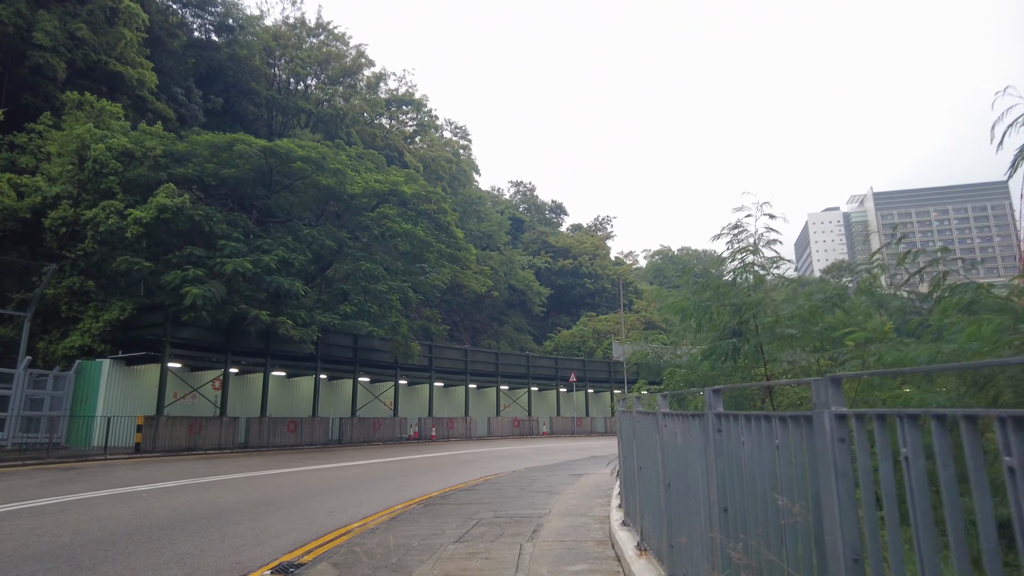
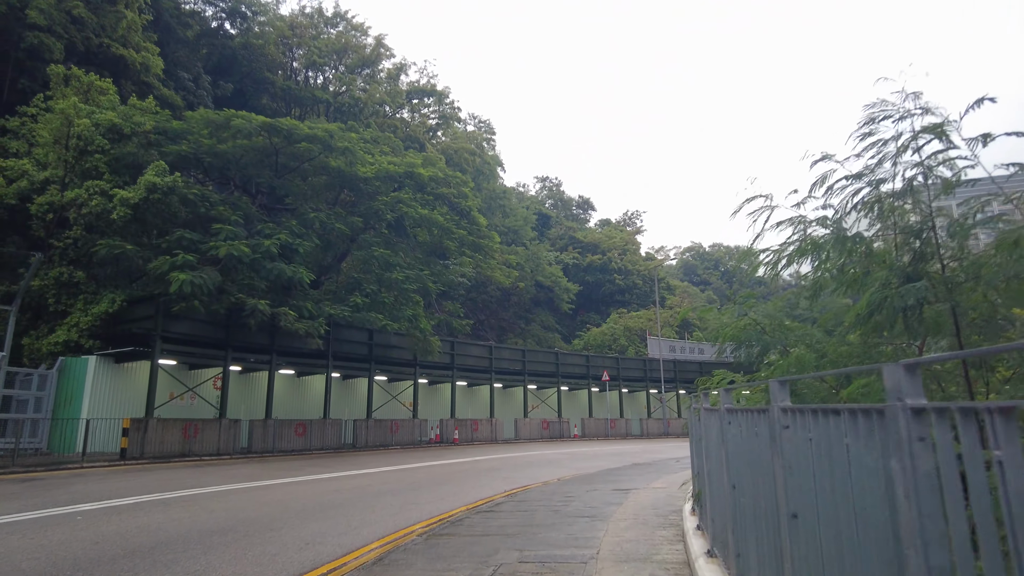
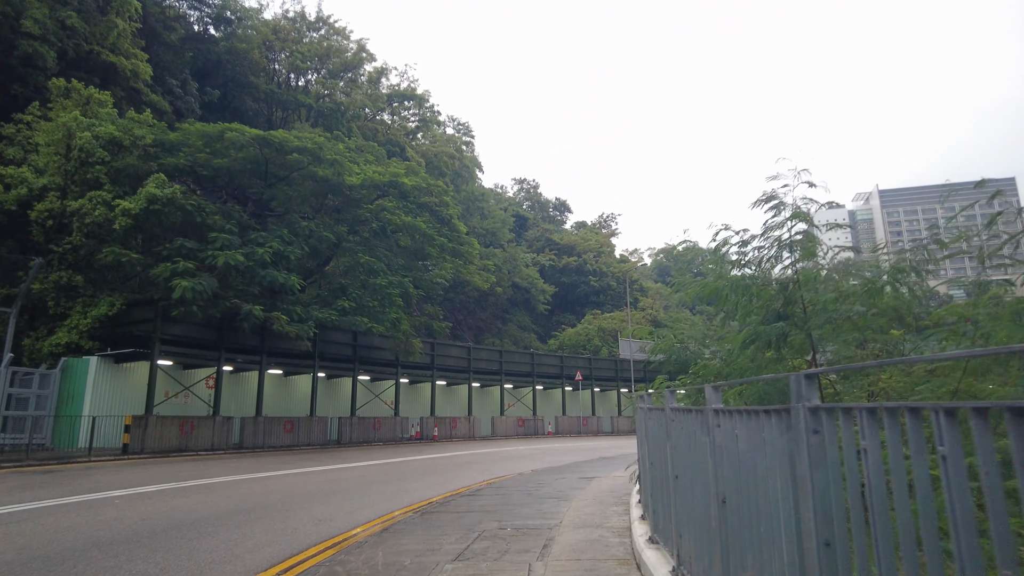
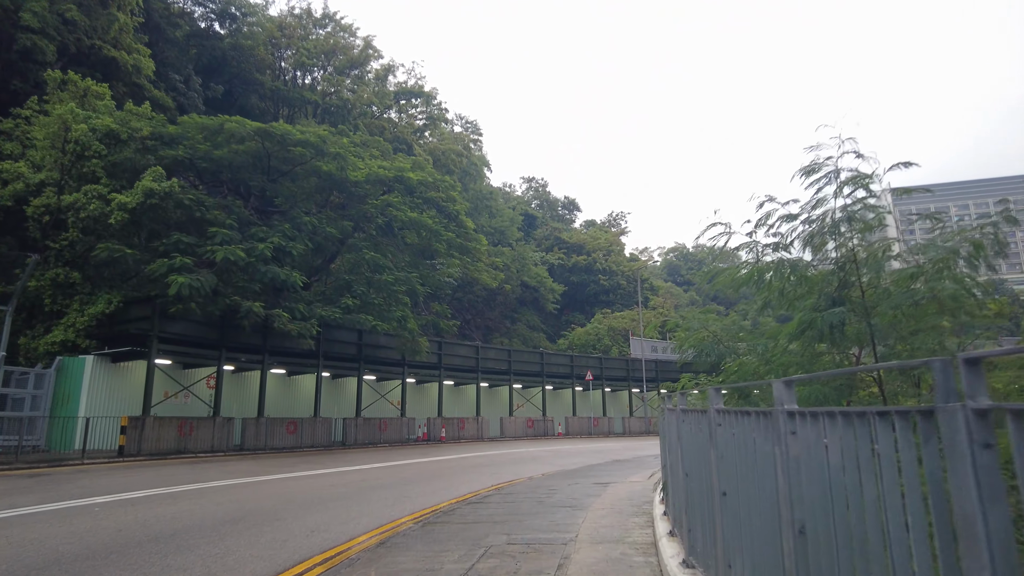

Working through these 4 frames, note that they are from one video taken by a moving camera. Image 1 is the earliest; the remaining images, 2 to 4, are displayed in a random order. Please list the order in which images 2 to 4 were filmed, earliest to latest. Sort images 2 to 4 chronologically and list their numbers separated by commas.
3, 4, 2
